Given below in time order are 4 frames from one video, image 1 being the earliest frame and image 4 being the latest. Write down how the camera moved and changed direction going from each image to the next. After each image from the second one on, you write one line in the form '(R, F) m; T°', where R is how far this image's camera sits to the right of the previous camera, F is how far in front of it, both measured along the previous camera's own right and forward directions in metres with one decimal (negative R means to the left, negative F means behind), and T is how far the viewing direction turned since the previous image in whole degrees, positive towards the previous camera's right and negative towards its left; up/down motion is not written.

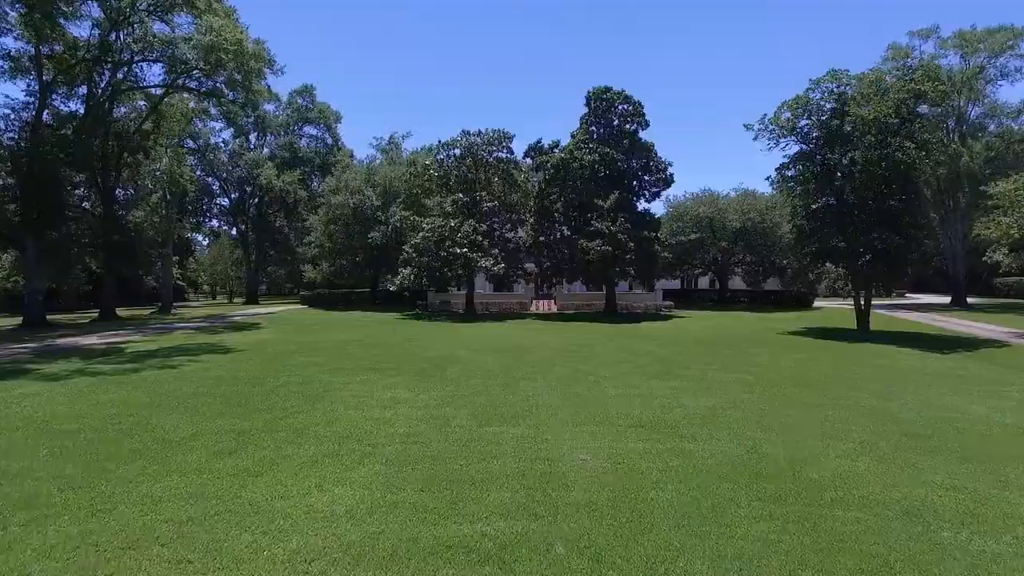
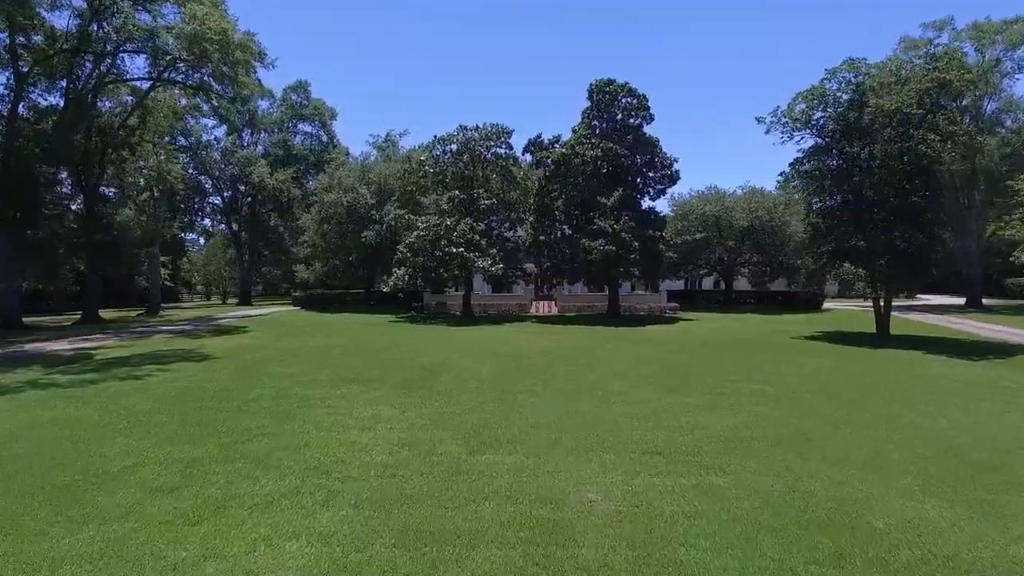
(0.0, +1.3) m; 0°
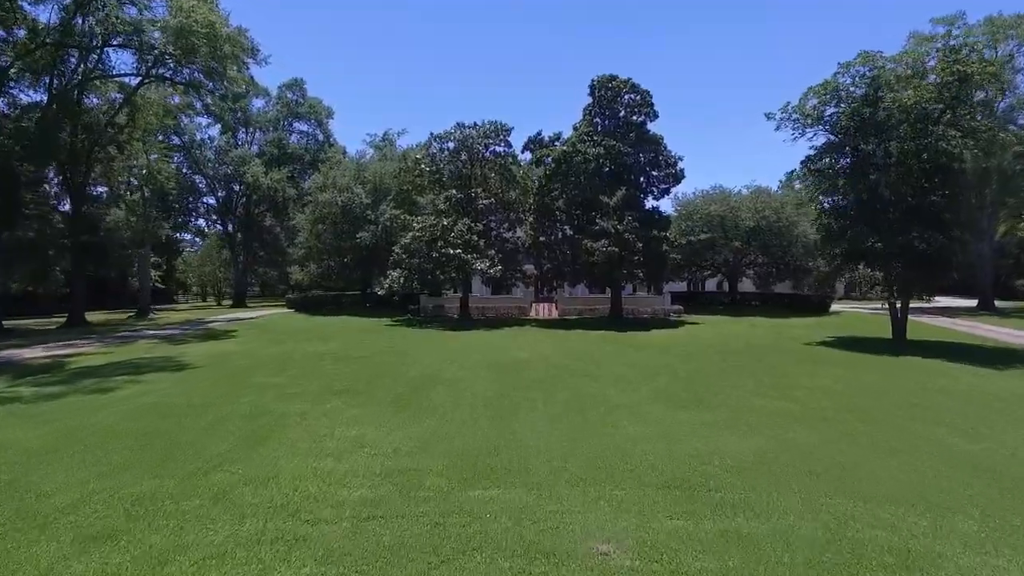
(0.0, +1.0) m; 0°
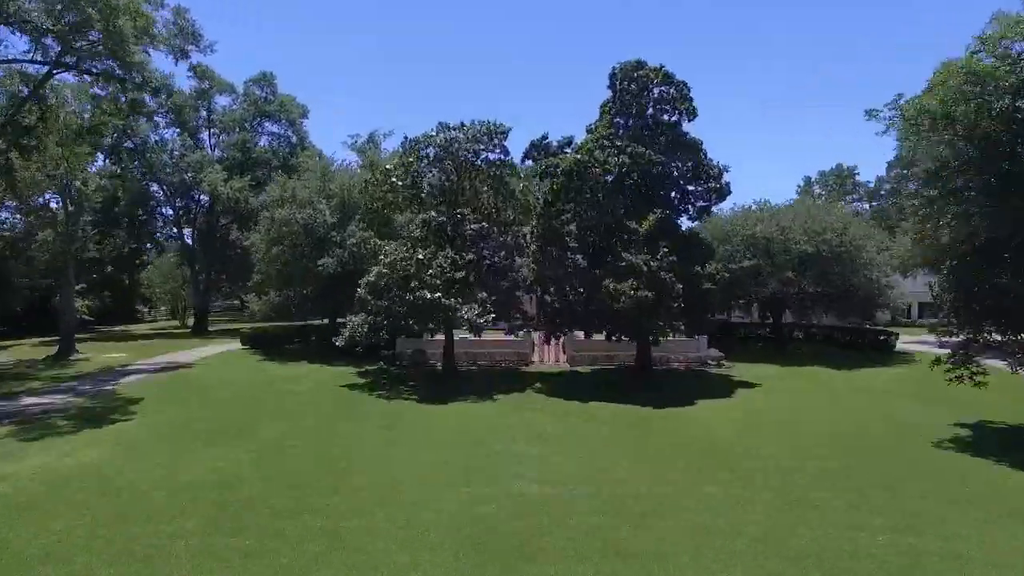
(+0.1, +6.4) m; 0°
